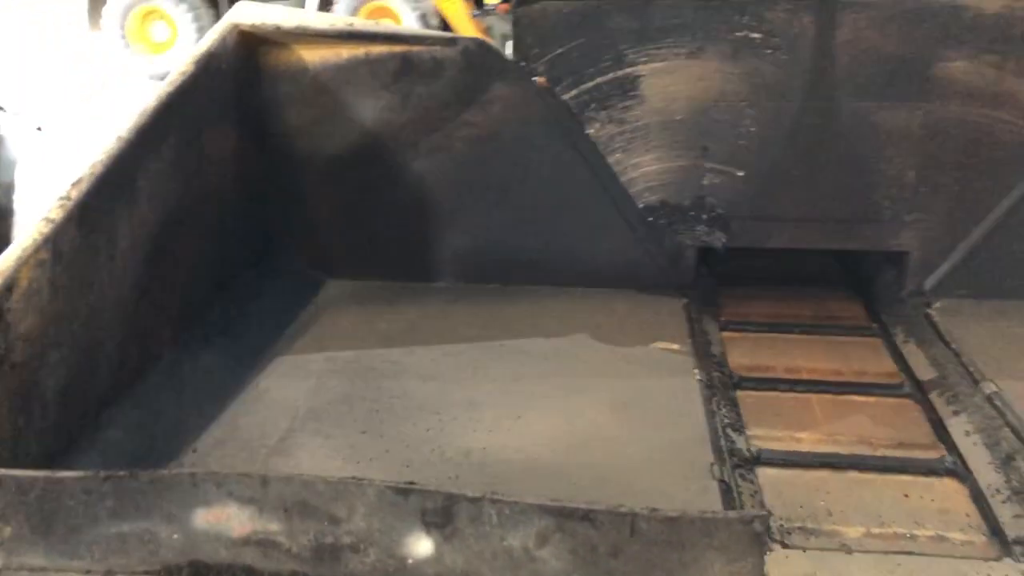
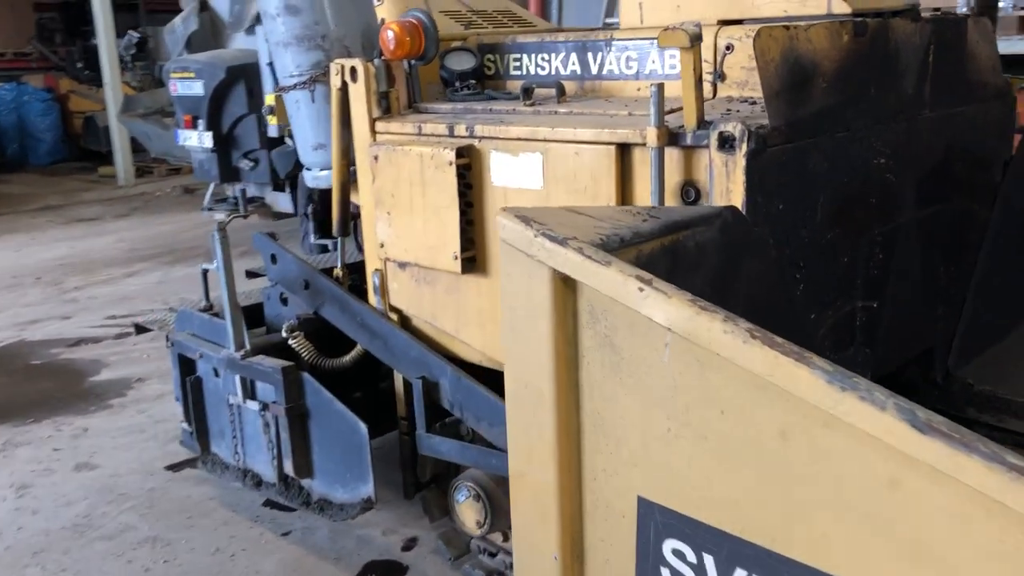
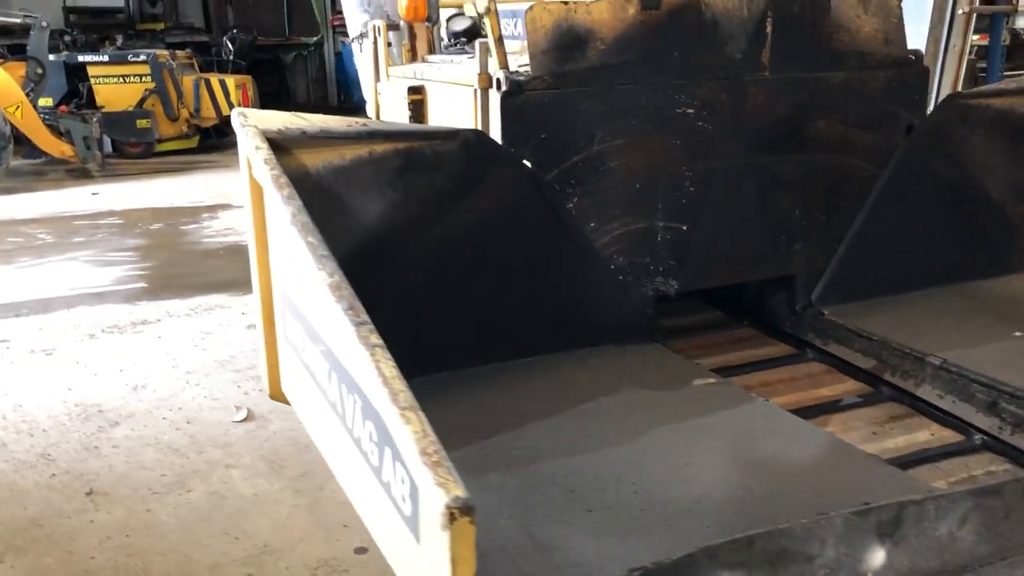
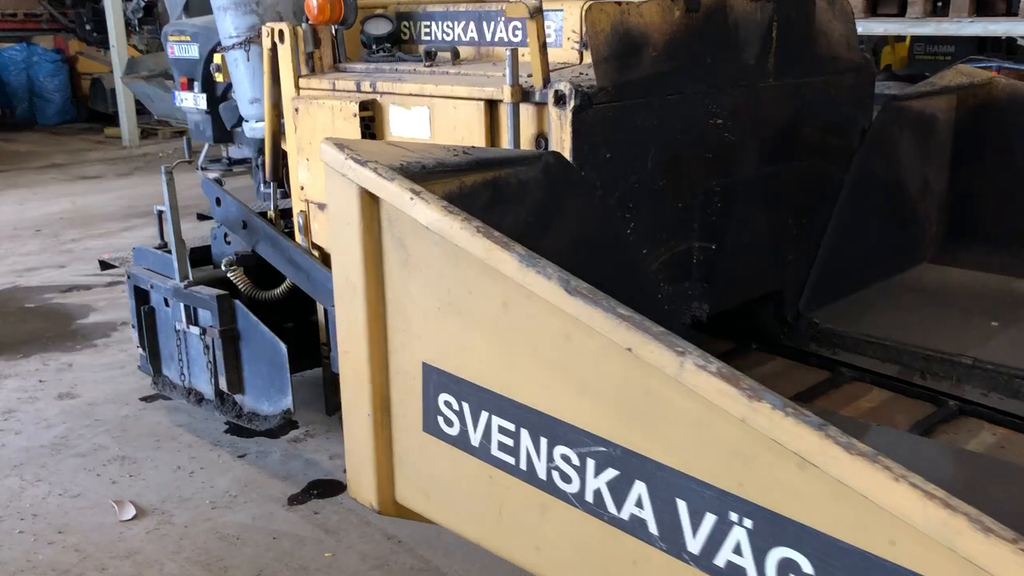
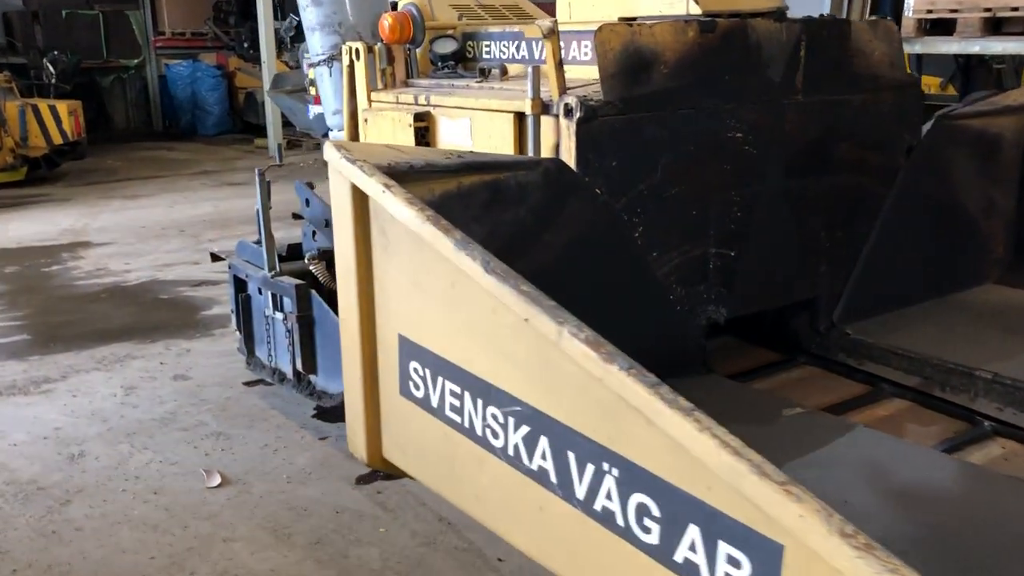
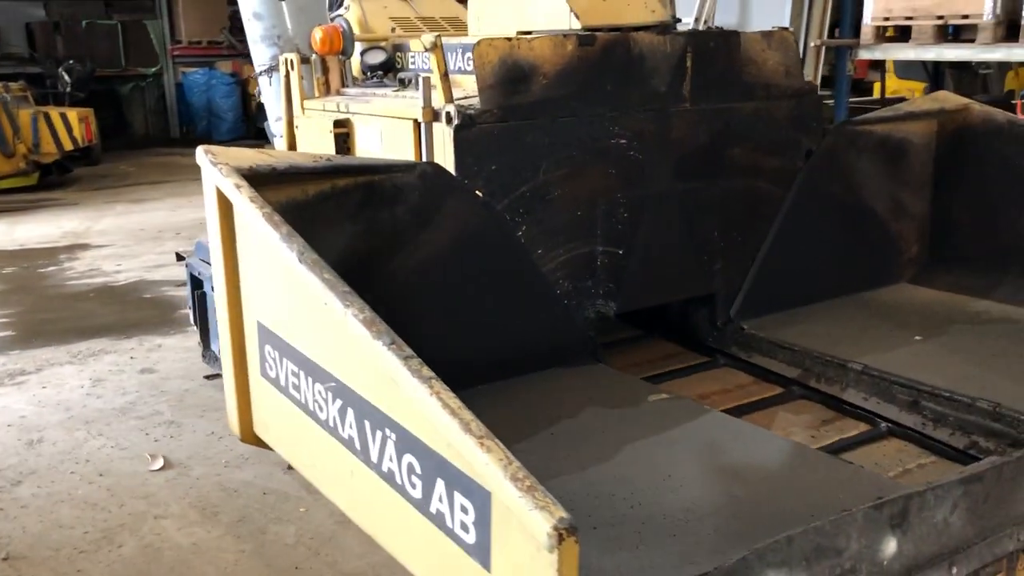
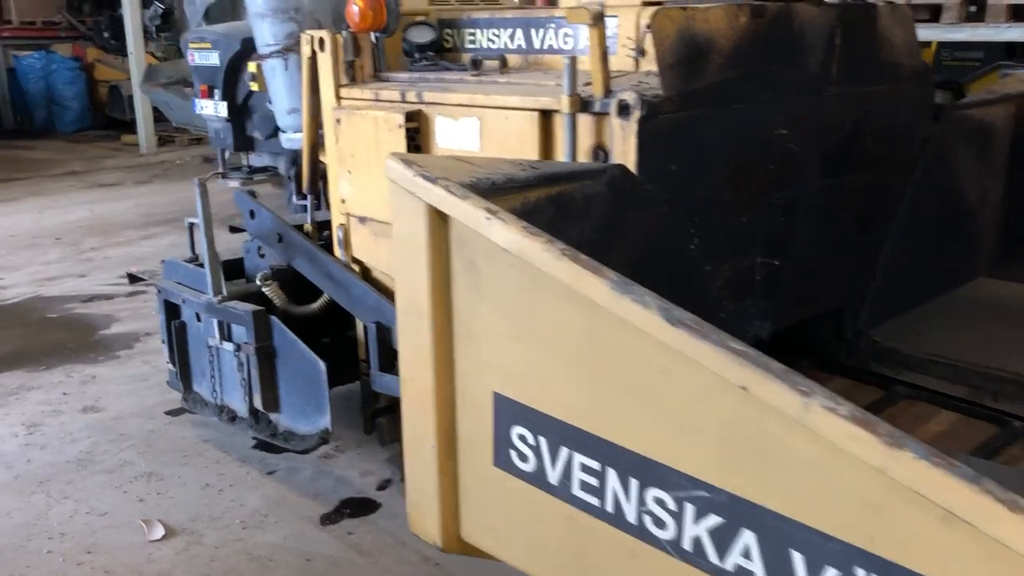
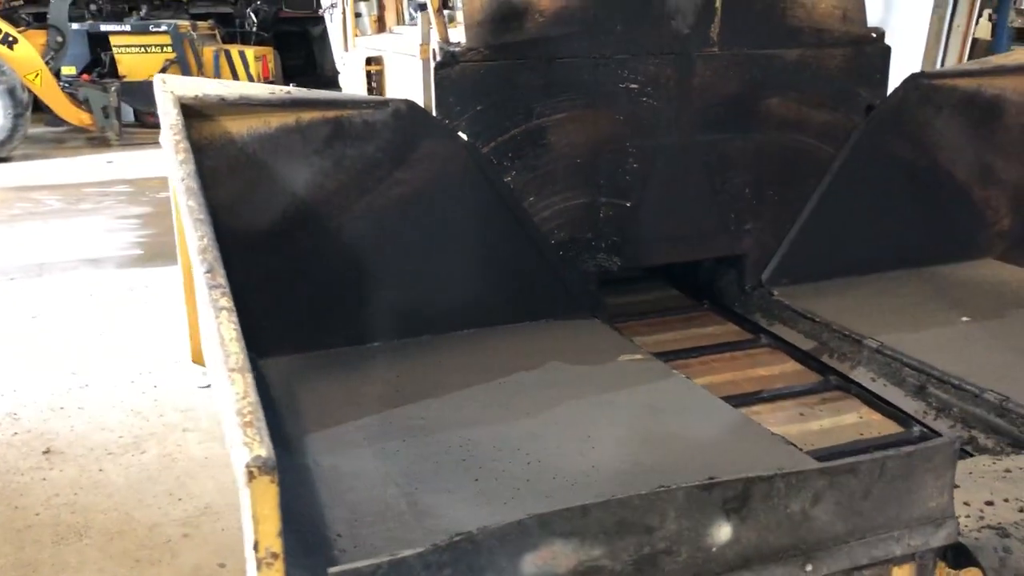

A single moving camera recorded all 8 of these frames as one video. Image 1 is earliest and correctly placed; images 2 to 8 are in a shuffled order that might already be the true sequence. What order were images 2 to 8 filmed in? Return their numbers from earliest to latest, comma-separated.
8, 3, 6, 5, 4, 7, 2
